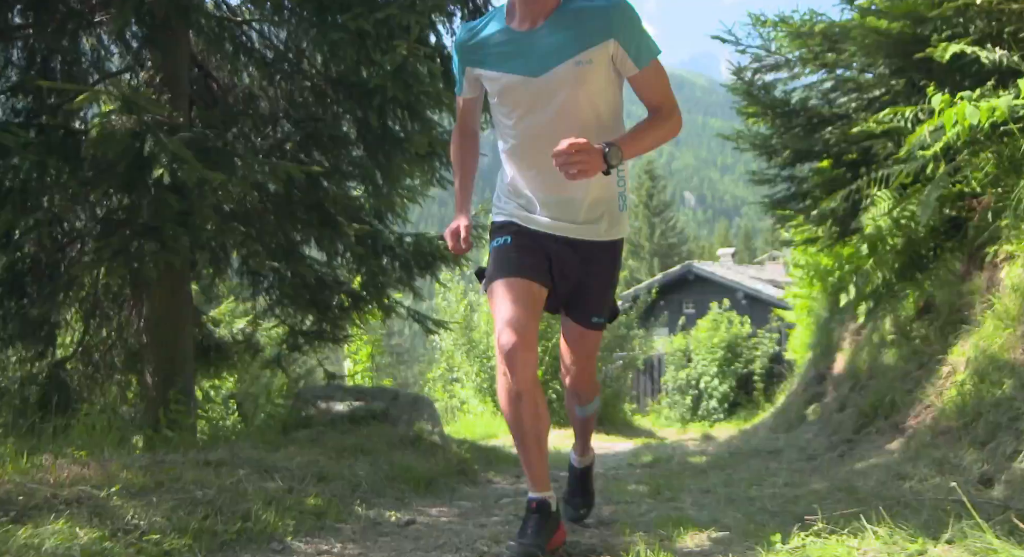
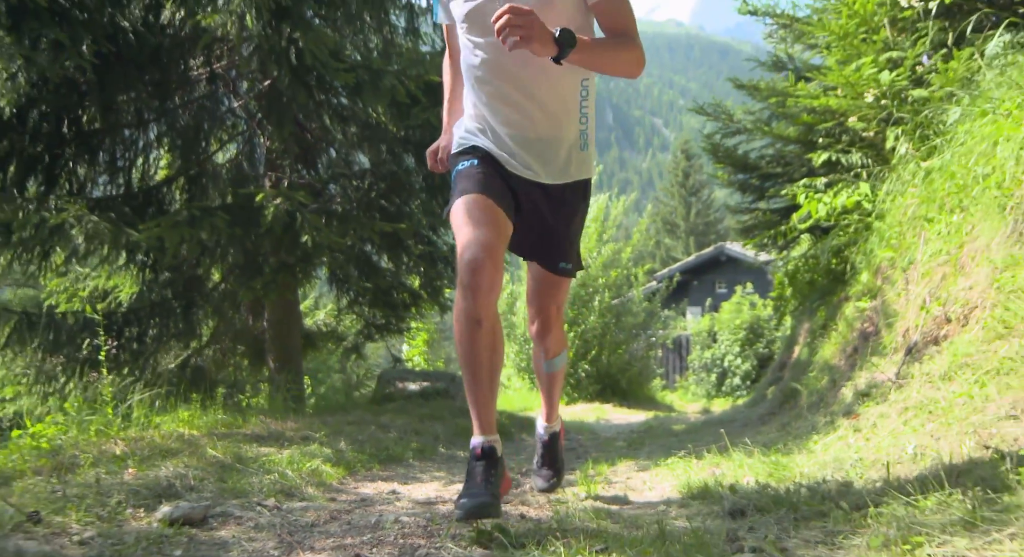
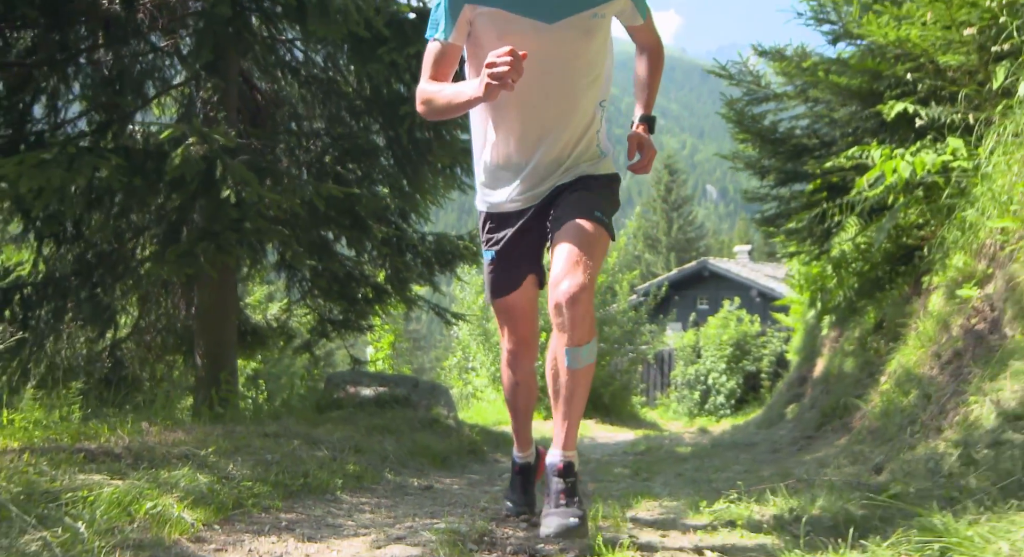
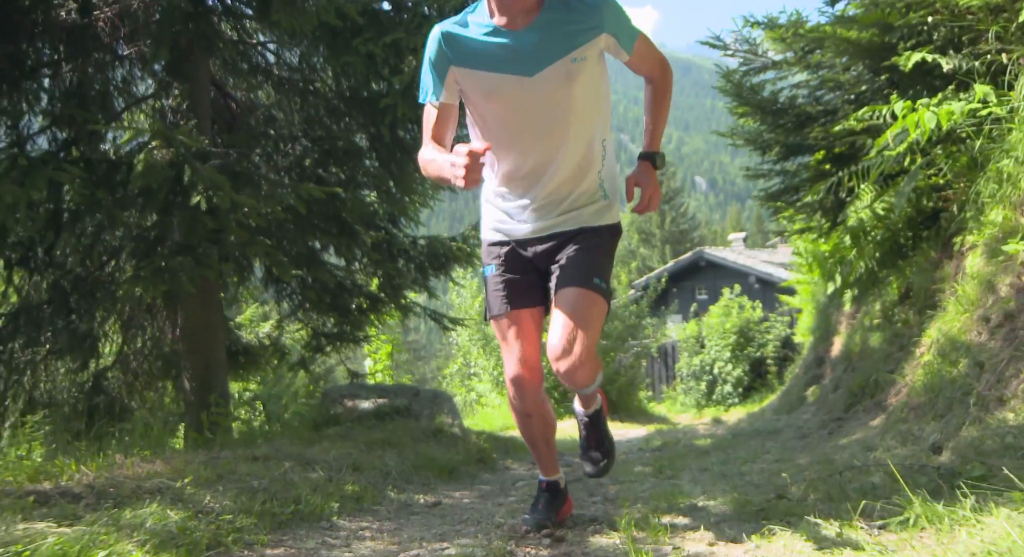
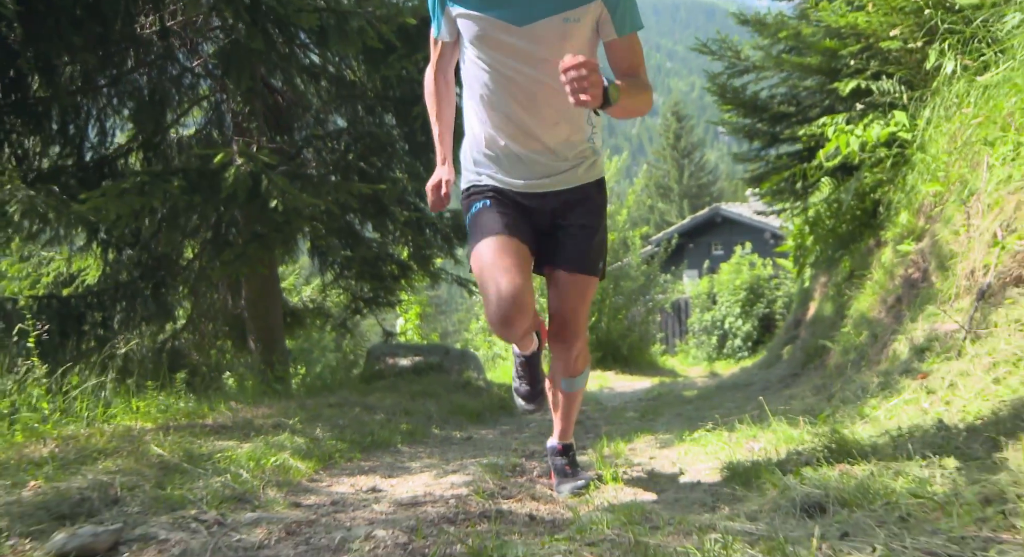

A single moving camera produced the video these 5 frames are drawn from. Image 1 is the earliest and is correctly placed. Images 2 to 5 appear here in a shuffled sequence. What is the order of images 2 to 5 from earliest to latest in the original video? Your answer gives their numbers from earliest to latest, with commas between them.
4, 3, 5, 2
